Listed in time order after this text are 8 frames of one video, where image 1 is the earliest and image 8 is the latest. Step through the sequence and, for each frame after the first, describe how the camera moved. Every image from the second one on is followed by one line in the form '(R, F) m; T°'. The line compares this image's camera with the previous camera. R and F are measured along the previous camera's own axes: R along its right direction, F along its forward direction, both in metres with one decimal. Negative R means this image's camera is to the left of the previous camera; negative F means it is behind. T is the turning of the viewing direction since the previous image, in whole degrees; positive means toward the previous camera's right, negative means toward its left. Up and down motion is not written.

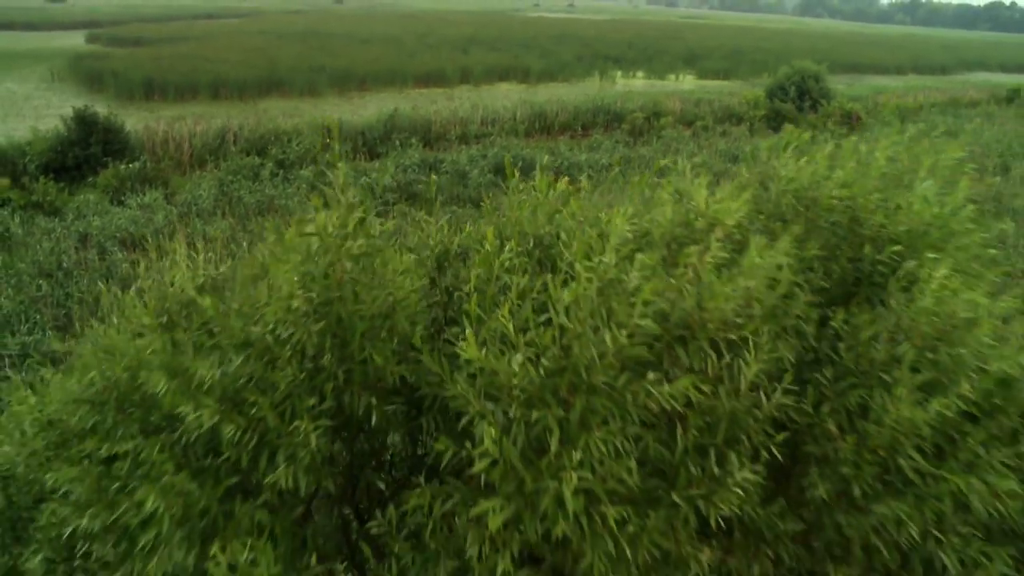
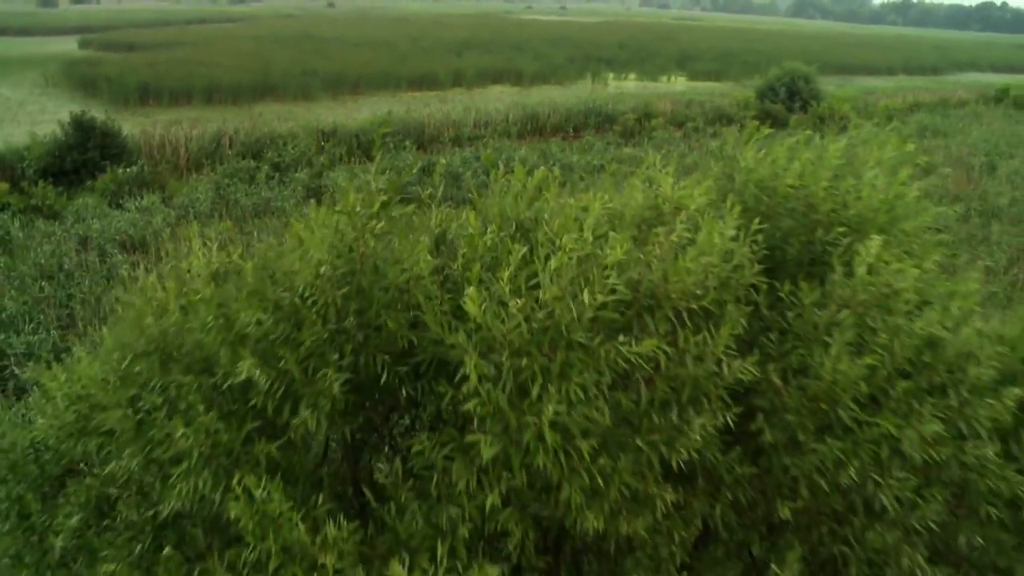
(0.0, -0.2) m; 0°
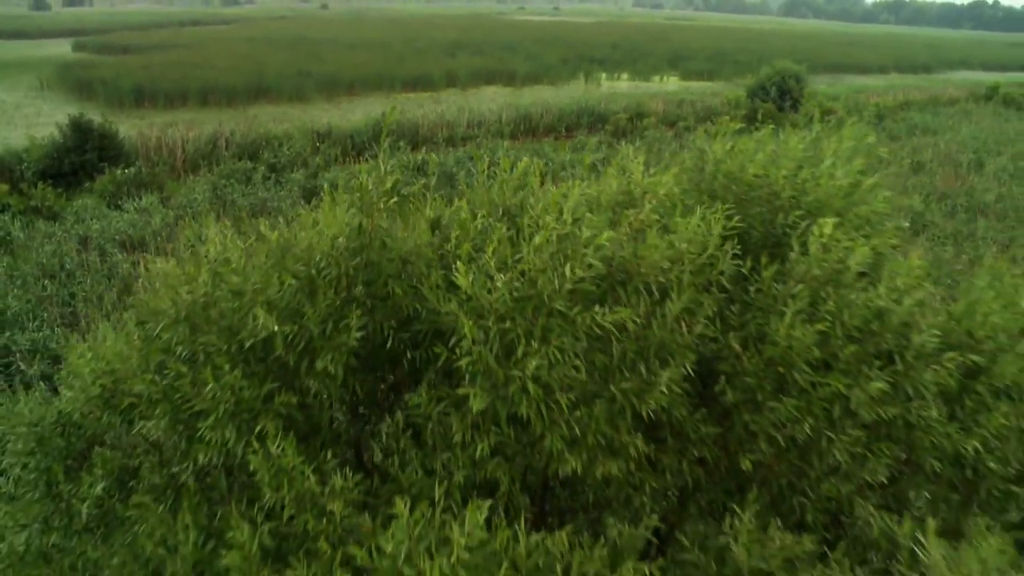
(0.0, -0.2) m; 0°
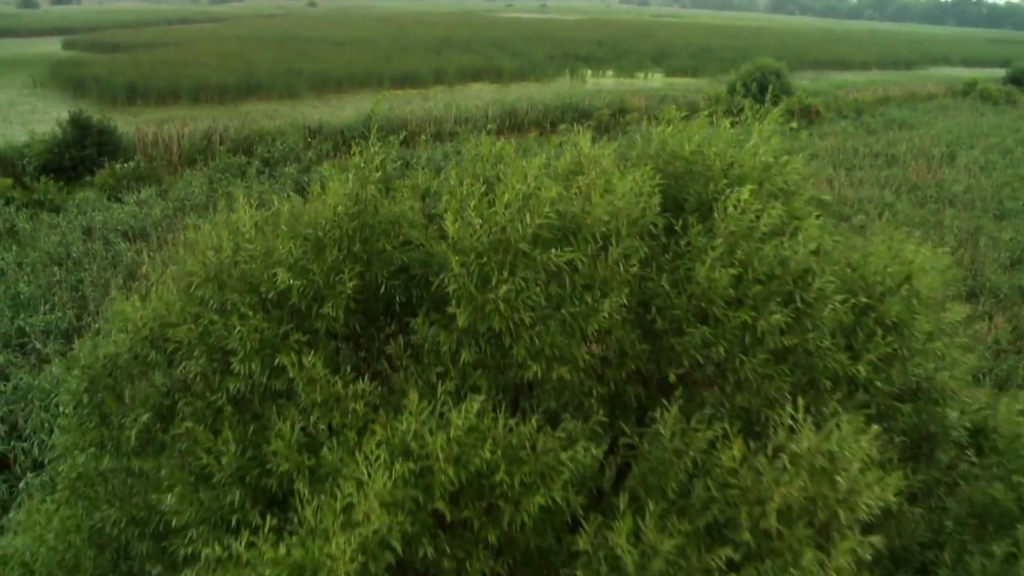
(0.0, -0.6) m; +1°
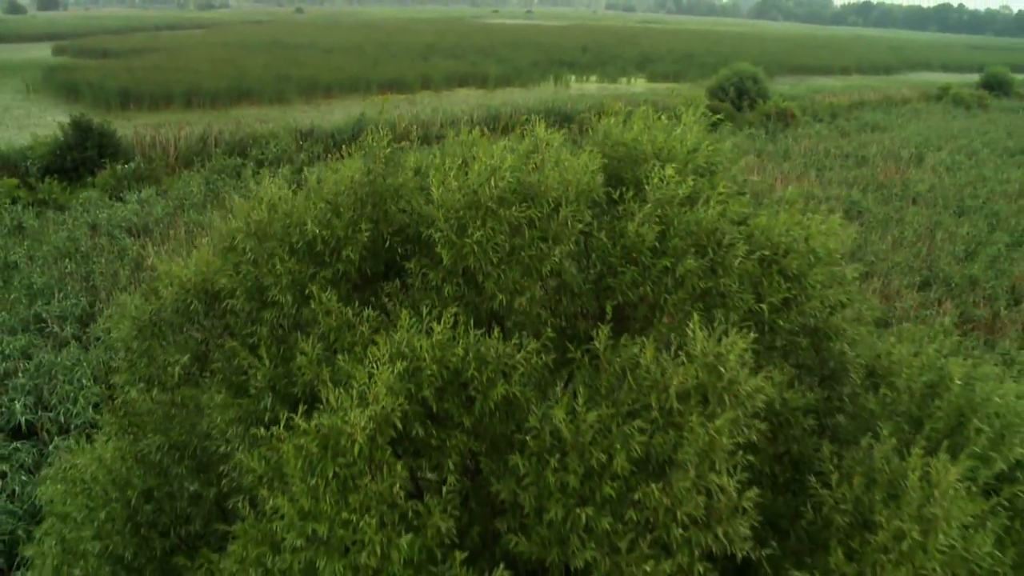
(+0.1, -0.8) m; +1°
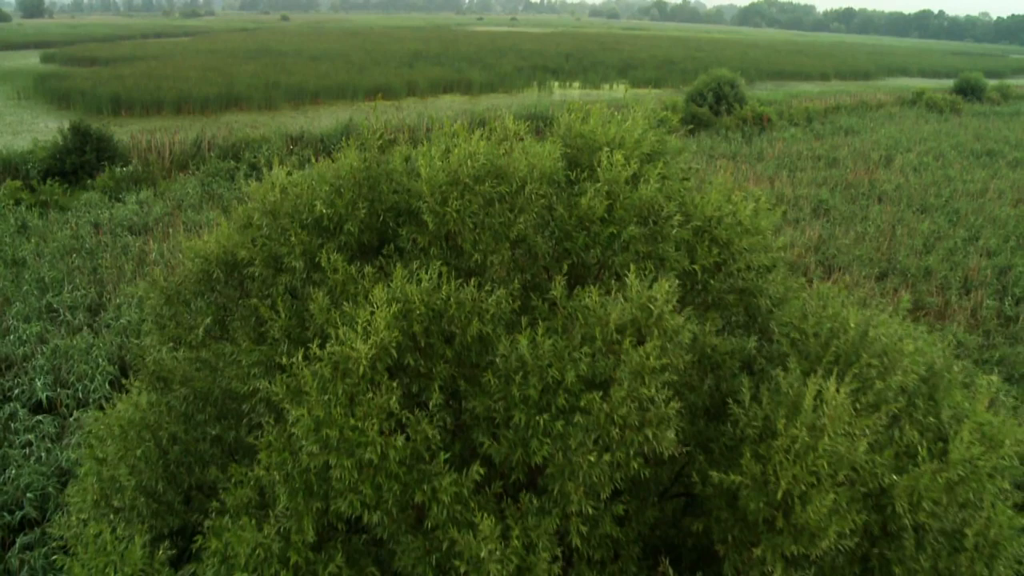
(+0.1, -0.8) m; +1°
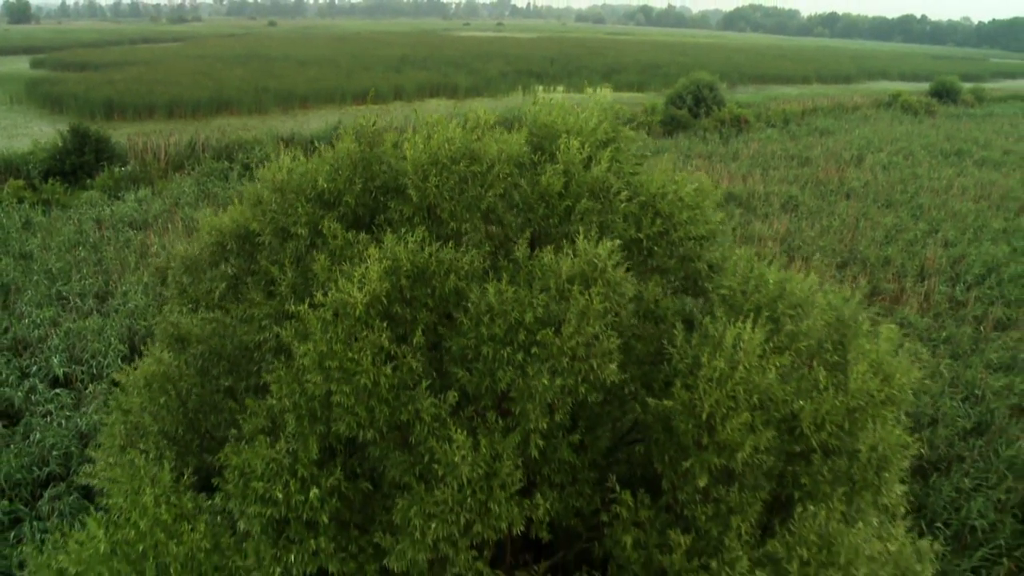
(+0.1, -0.8) m; +1°
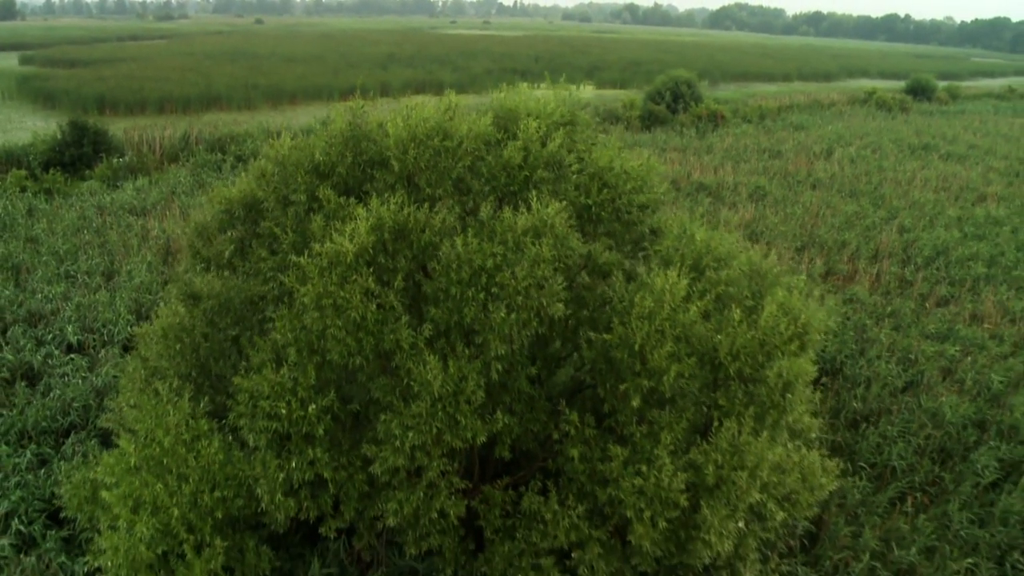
(+0.1, -0.9) m; +1°
